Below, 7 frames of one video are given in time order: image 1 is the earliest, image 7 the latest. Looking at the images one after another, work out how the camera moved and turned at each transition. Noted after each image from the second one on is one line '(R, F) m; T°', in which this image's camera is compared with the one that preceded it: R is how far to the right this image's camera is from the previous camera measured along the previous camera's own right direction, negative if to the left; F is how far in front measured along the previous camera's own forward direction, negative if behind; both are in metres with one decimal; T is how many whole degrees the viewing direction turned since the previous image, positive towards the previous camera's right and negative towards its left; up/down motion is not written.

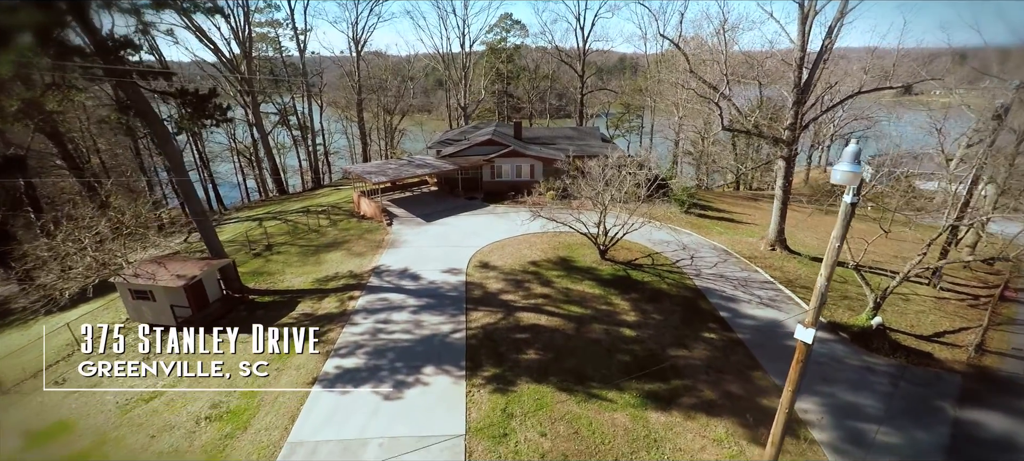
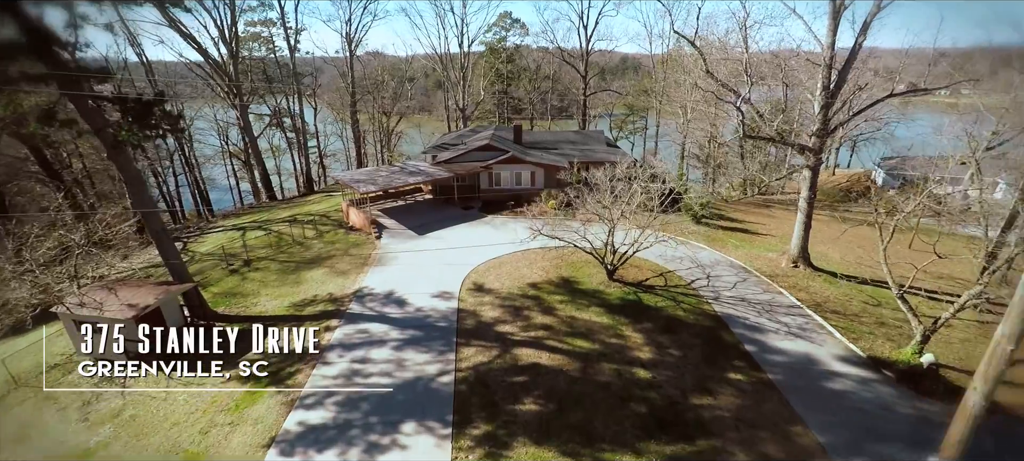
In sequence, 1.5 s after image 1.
(+0.1, +1.4) m; 0°
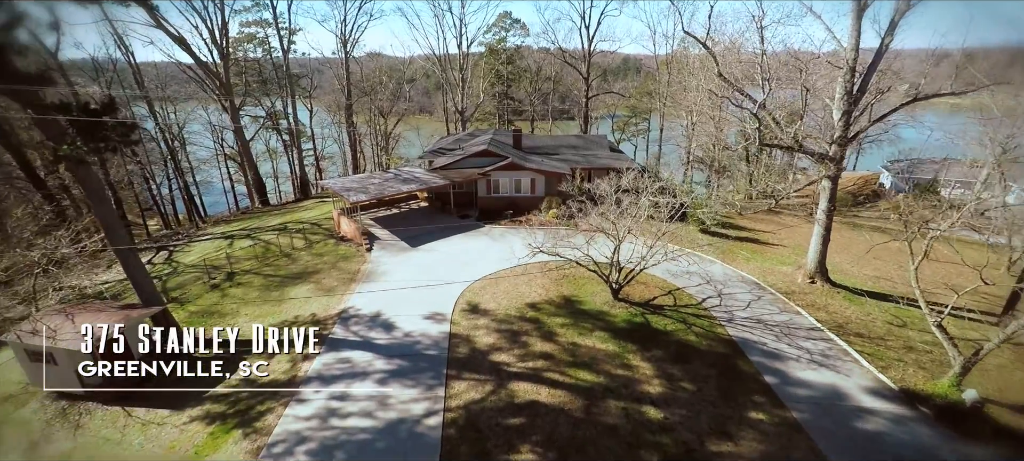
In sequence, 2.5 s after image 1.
(+0.1, +0.9) m; 0°
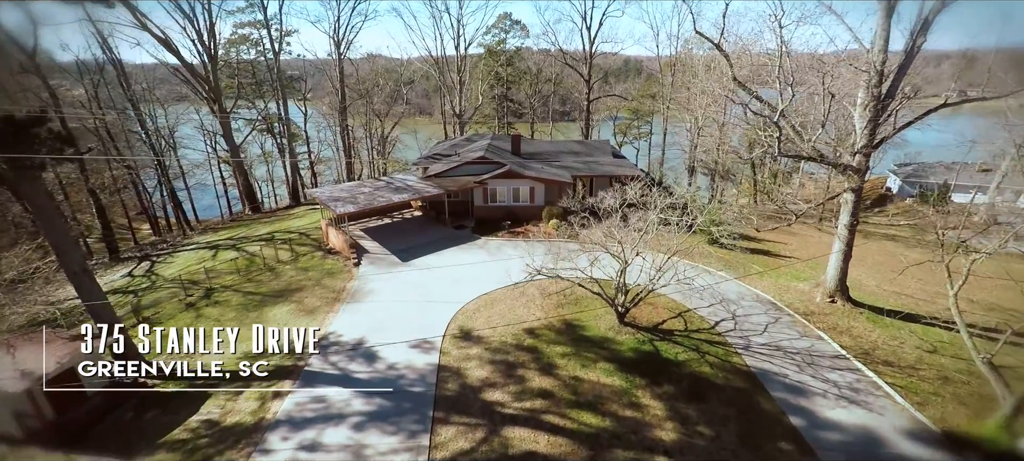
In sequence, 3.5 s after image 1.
(+0.1, +1.0) m; 0°
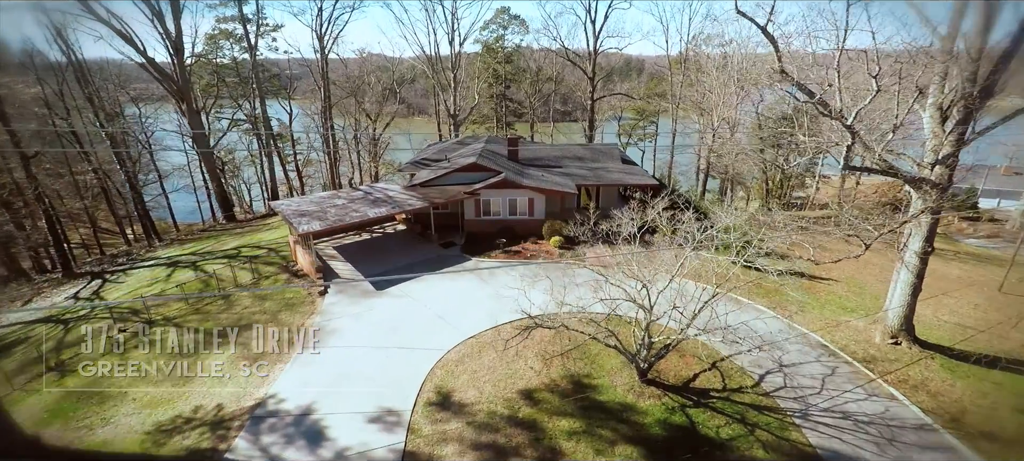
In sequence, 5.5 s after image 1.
(+0.2, +2.4) m; 0°
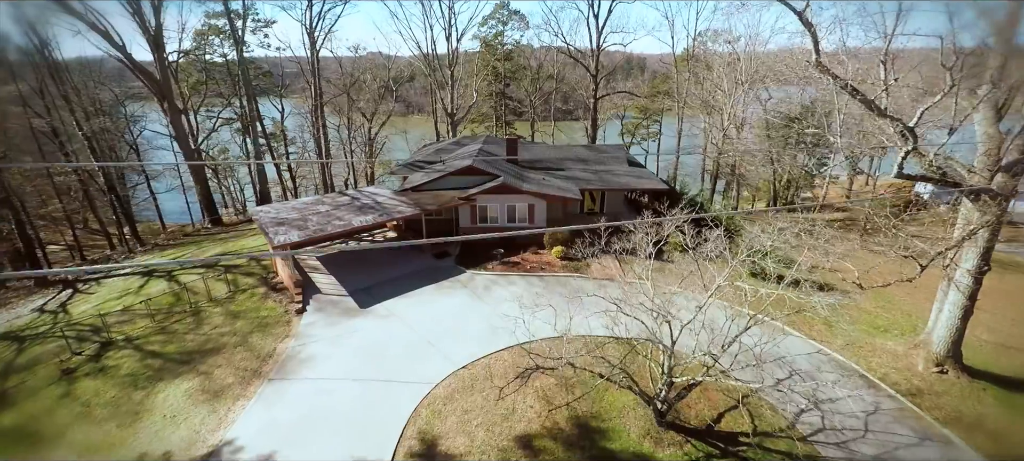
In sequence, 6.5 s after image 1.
(+0.1, +1.3) m; 0°
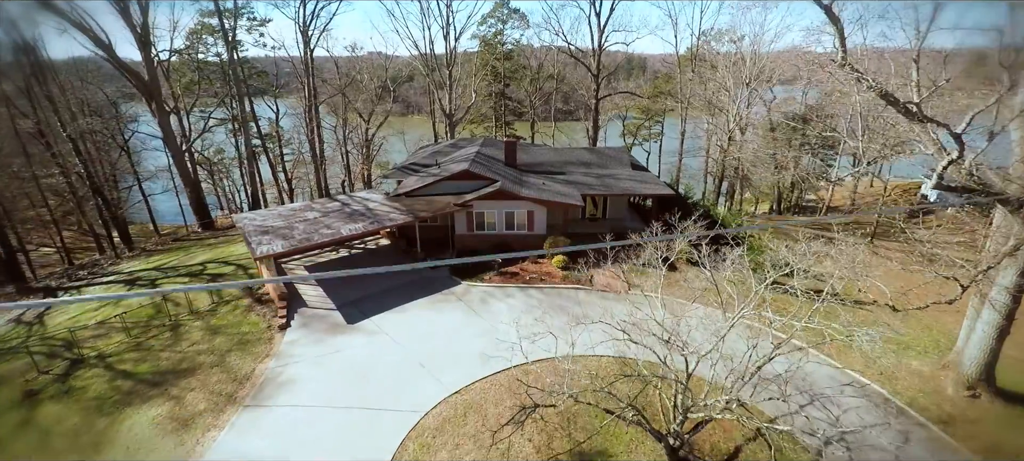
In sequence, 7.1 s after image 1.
(+0.1, +0.7) m; 0°
